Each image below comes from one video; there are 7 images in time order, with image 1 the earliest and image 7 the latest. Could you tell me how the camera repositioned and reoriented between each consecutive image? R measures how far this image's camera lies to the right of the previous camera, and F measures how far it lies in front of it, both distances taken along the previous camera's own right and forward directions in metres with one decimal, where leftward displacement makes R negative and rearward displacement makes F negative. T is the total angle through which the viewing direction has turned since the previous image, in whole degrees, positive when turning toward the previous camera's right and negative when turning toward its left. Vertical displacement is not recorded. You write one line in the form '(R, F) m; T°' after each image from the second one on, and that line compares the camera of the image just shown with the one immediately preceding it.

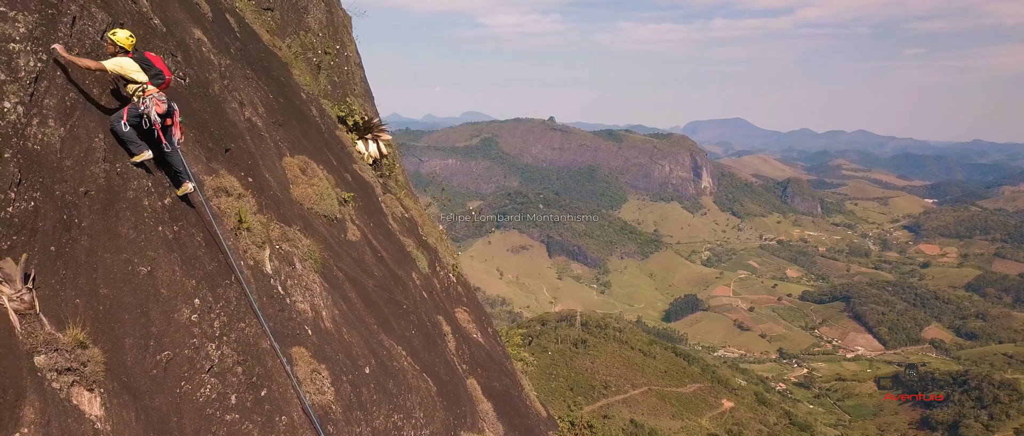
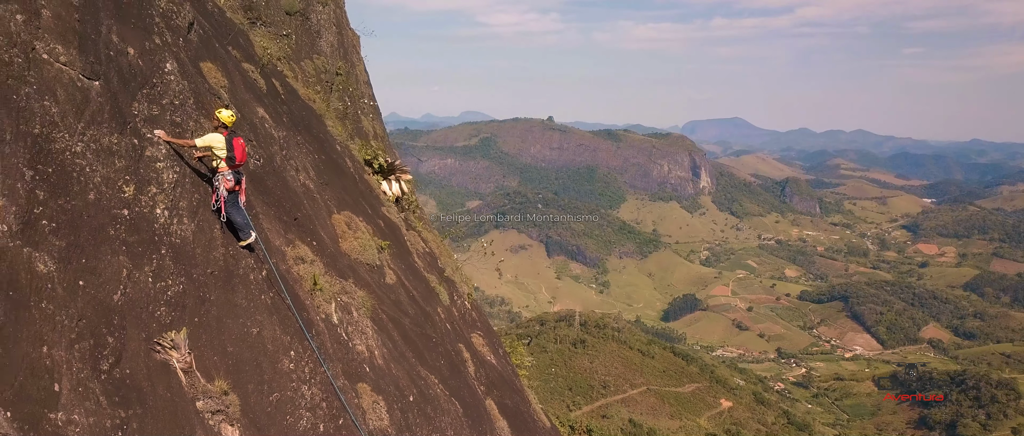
(-0.1, -0.4) m; 0°
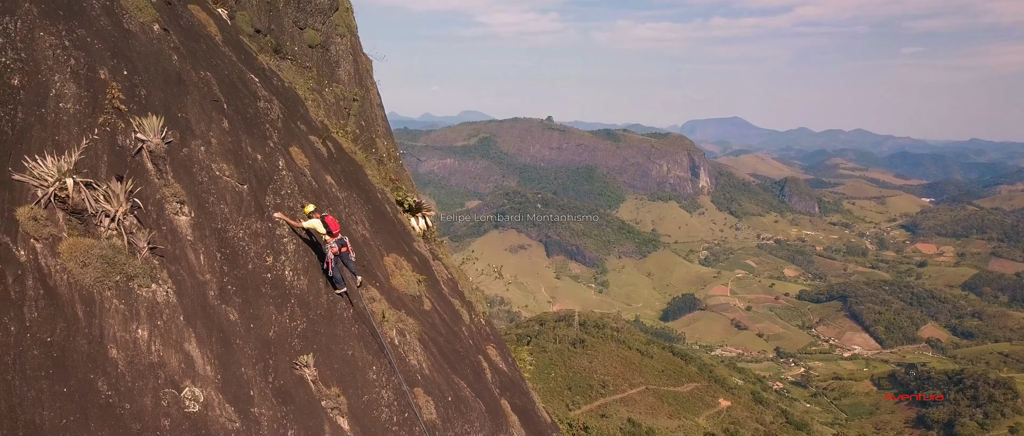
(-0.1, -0.8) m; 0°
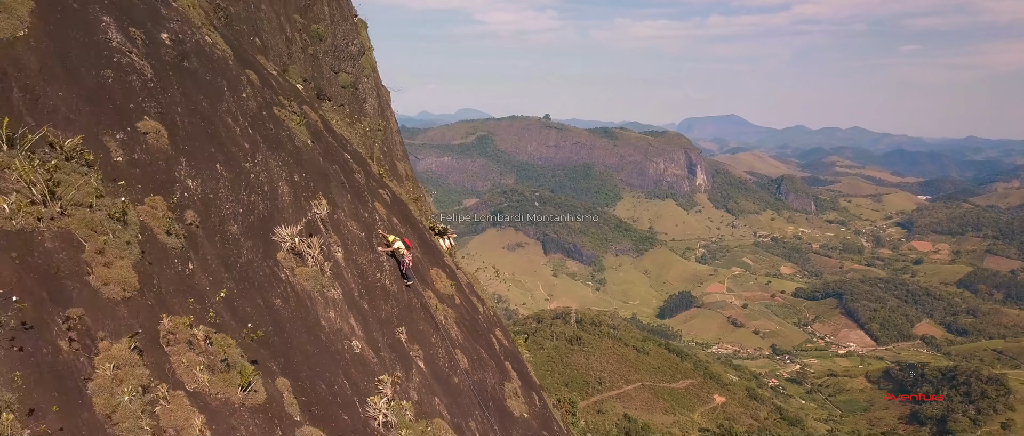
(0.0, -2.0) m; 0°
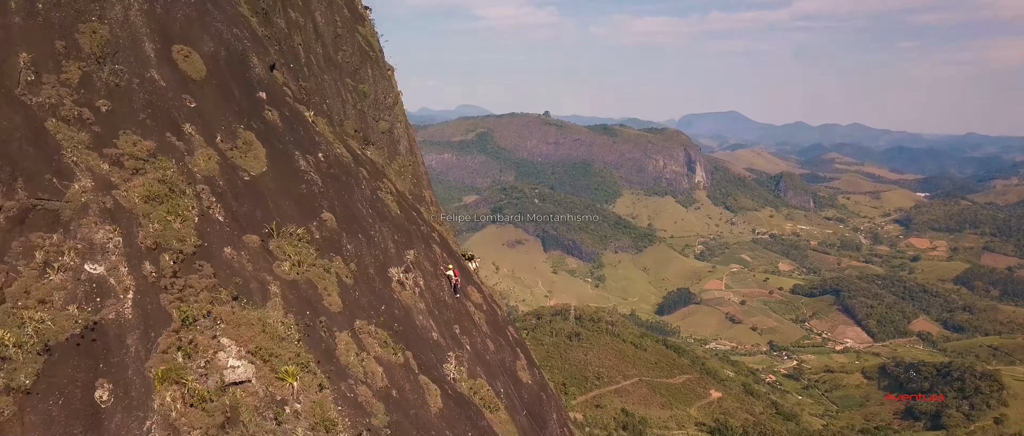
(-0.2, -3.5) m; 0°
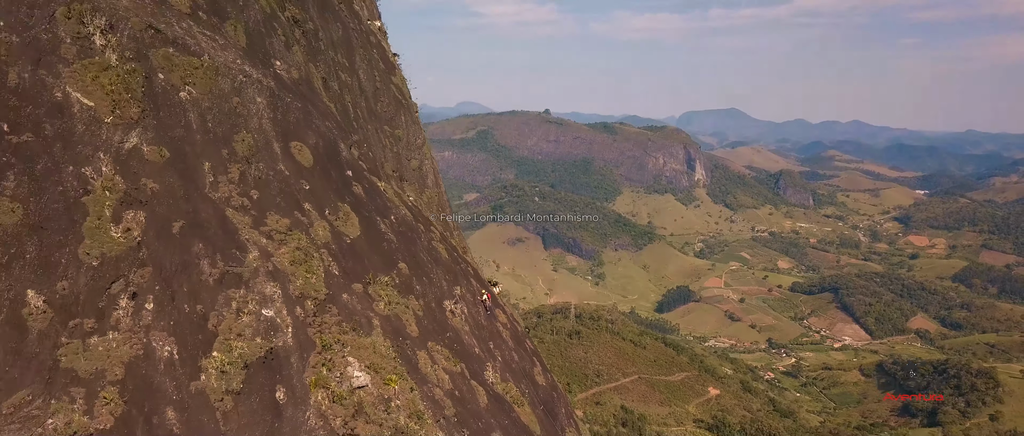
(-0.5, -2.9) m; 0°
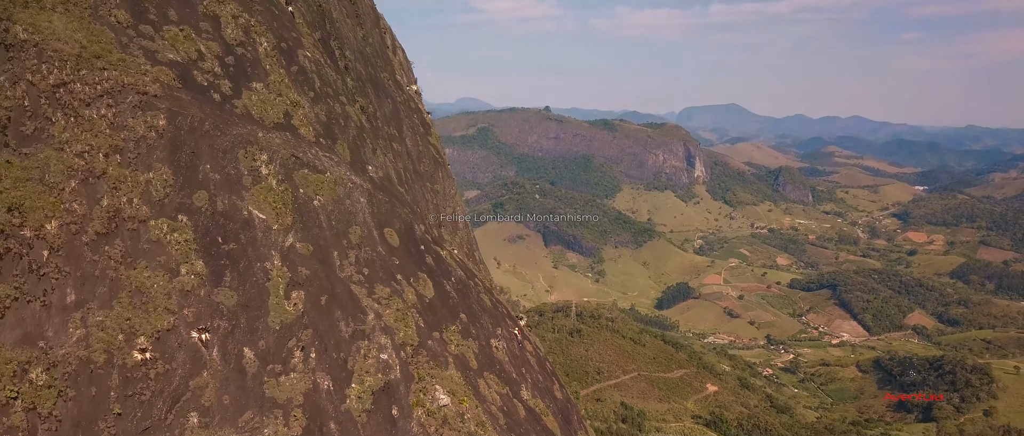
(-1.0, -4.4) m; 0°
